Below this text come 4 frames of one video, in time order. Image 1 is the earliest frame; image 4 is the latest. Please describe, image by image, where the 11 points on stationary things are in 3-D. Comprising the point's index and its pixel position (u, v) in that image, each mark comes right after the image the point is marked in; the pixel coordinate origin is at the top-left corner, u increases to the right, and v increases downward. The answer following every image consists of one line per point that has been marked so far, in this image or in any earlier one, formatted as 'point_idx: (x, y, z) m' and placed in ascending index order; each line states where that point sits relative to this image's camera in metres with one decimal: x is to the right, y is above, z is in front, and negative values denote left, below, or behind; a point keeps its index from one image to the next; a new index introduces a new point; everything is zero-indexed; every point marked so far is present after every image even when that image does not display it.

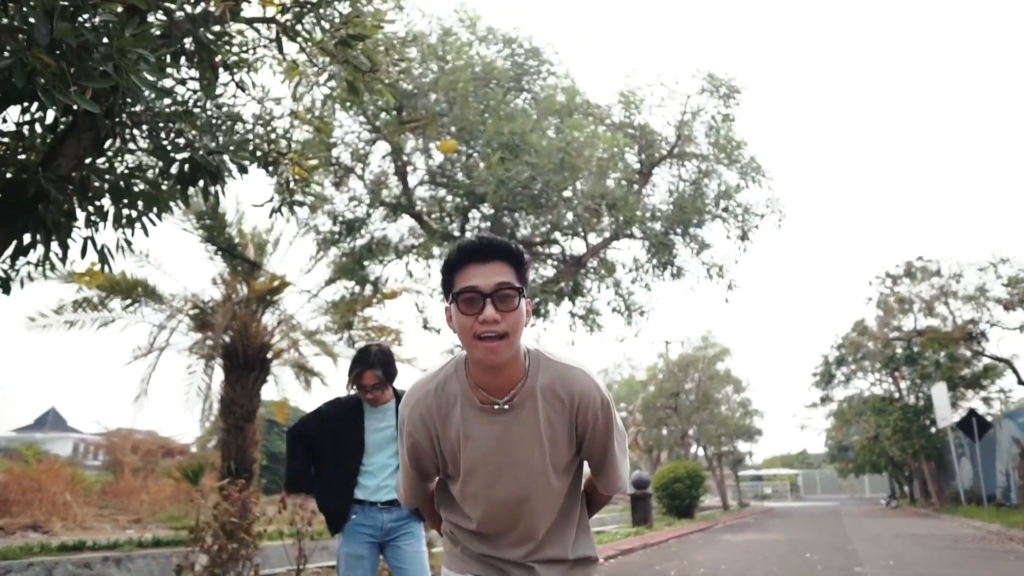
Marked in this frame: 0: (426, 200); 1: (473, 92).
0: (-1.0, +1.0, +11.3) m
1: (-0.4, +2.1, +10.5) m
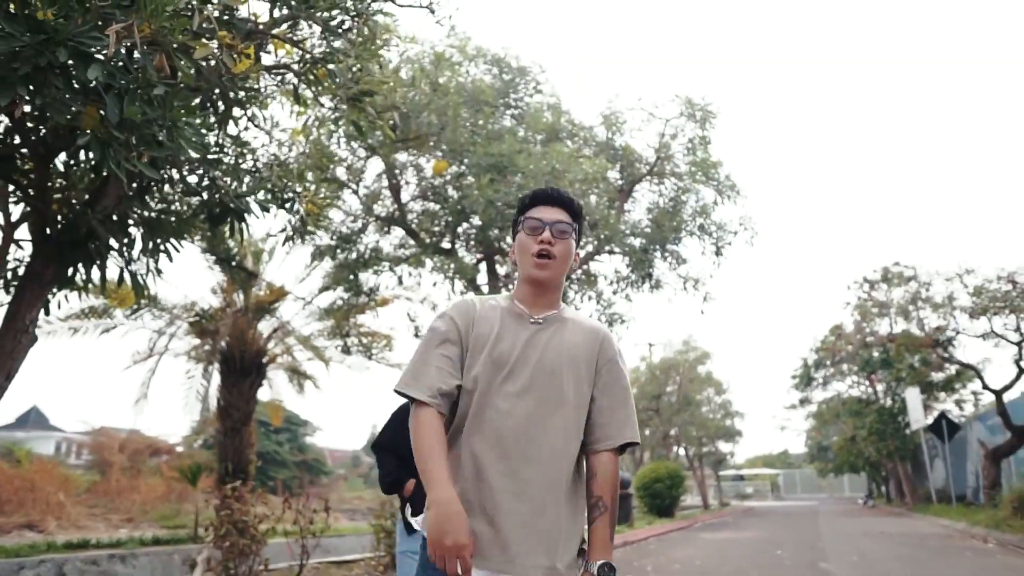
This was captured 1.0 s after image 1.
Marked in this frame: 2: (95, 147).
0: (-1.2, +0.9, +11.9) m
1: (-0.6, +2.0, +11.1) m
2: (-1.5, +0.5, +3.5) m
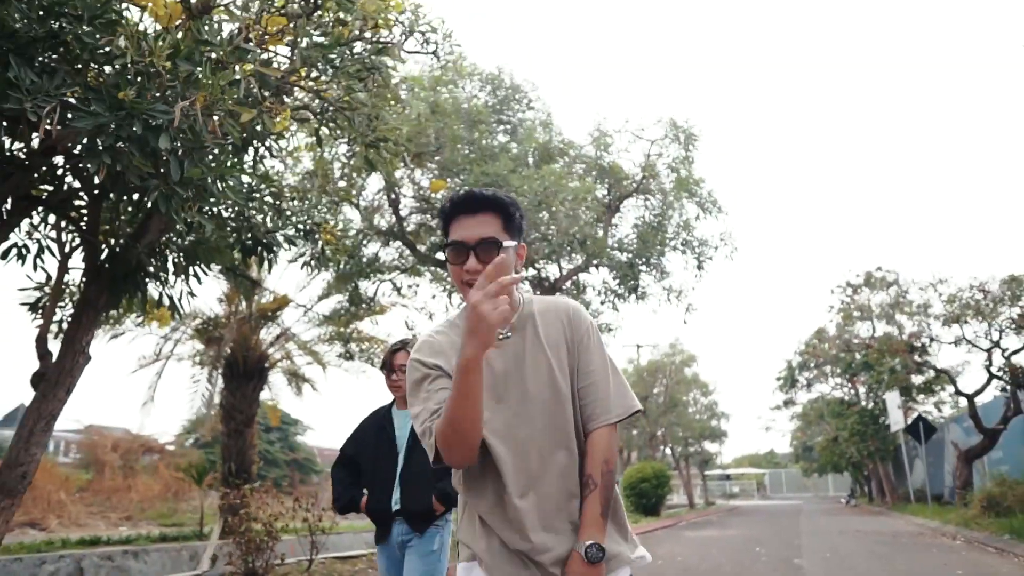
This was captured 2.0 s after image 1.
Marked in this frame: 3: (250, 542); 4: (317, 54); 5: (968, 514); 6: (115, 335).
0: (-1.2, +0.8, +12.5) m
1: (-0.6, +1.9, +11.7) m
2: (-1.5, +0.4, +4.2) m
3: (-2.1, -2.0, +7.7) m
4: (-1.1, +1.3, +5.3) m
5: (+7.9, -3.9, +16.8) m
6: (-5.9, -0.7, +14.3) m
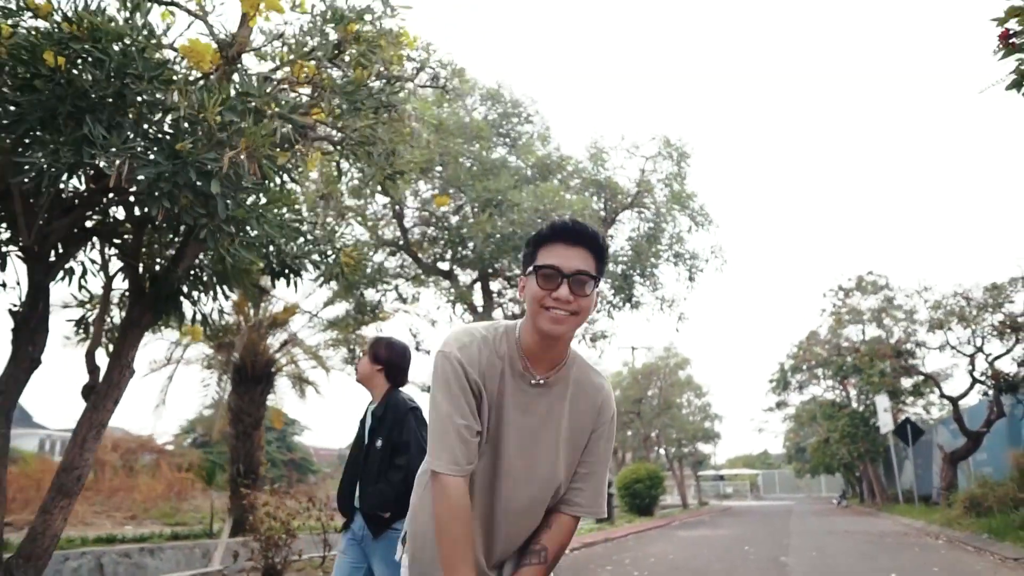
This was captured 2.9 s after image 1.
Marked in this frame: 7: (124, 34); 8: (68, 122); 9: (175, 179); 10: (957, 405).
0: (-1.2, +0.7, +13.0) m
1: (-0.6, +1.8, +12.3) m
2: (-1.5, +0.3, +4.7) m
3: (-2.1, -2.2, +8.3) m
4: (-1.0, +1.2, +5.8) m
5: (+7.9, -4.1, +17.3) m
6: (-5.9, -0.8, +14.8) m
7: (-1.8, +1.2, +4.4) m
8: (-2.0, +0.7, +4.3) m
9: (-1.5, +0.5, +4.4) m
10: (+9.0, -2.4, +19.6) m
